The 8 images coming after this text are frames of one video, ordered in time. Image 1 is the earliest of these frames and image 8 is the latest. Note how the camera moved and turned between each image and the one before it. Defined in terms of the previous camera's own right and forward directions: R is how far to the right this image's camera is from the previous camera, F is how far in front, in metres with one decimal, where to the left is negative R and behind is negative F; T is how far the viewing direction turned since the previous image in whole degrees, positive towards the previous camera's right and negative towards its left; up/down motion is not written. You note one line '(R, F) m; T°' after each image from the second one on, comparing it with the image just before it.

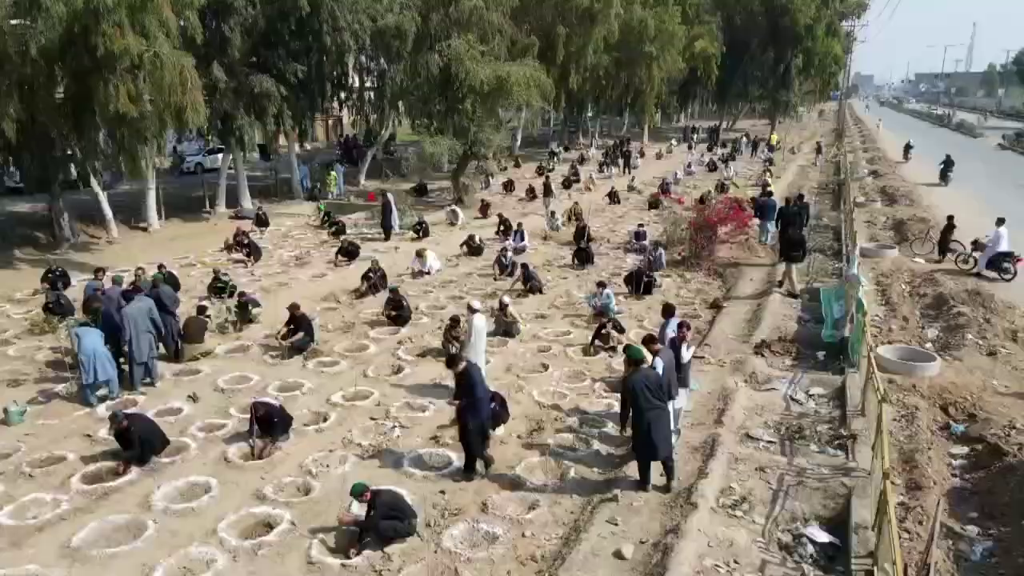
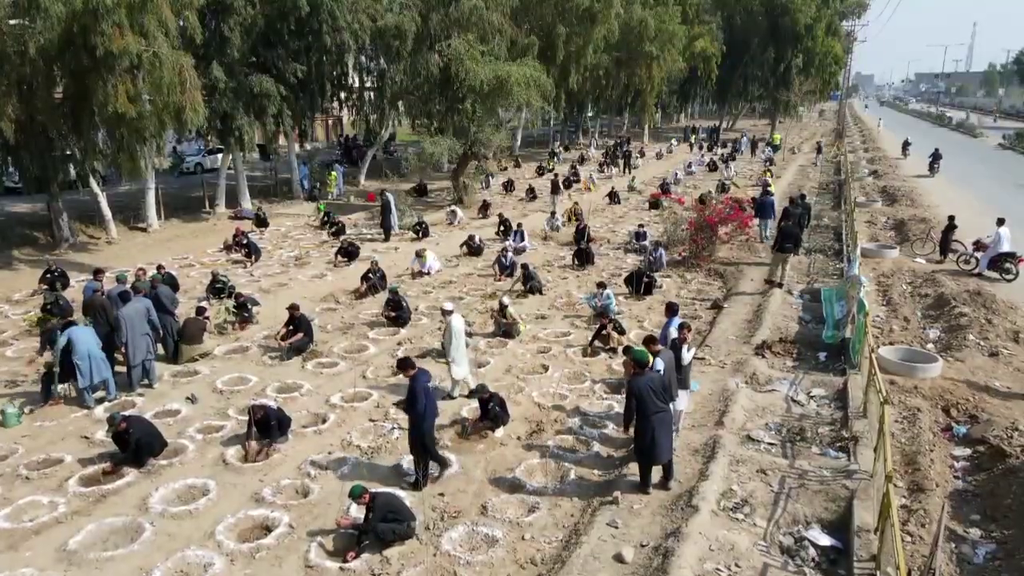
(0.0, 0.0) m; 0°
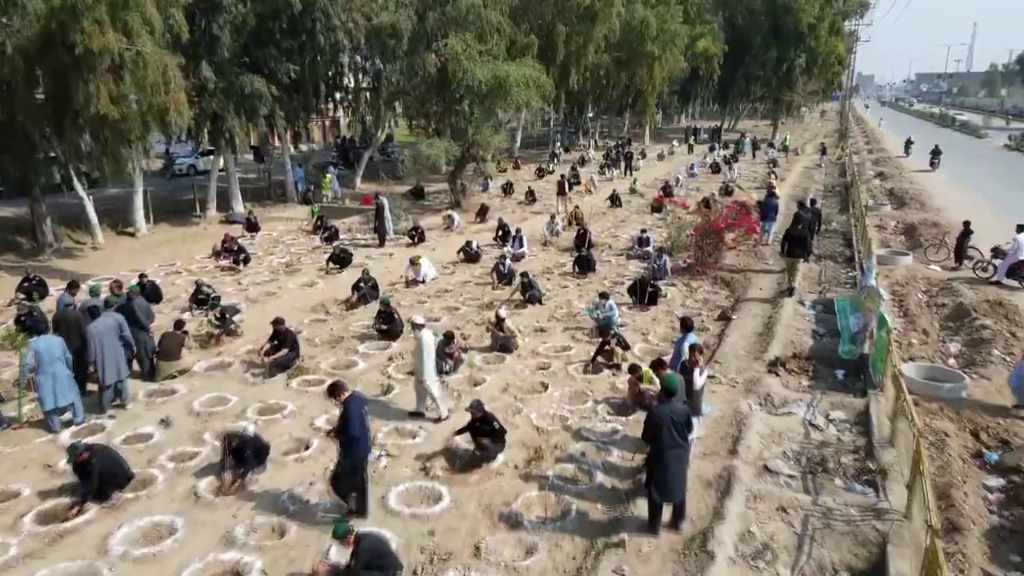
(0.0, +0.6) m; 0°
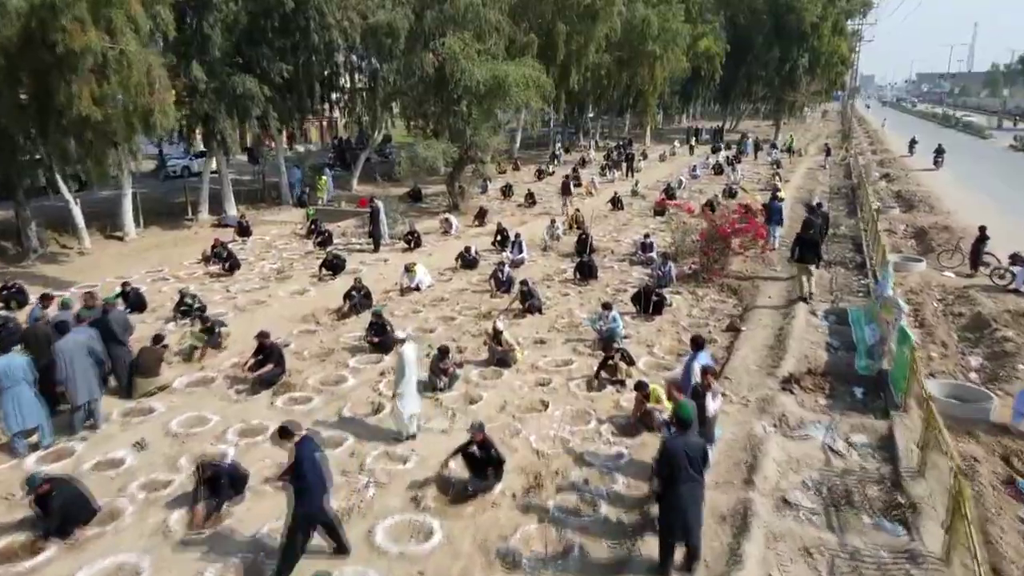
(0.0, +0.6) m; 0°
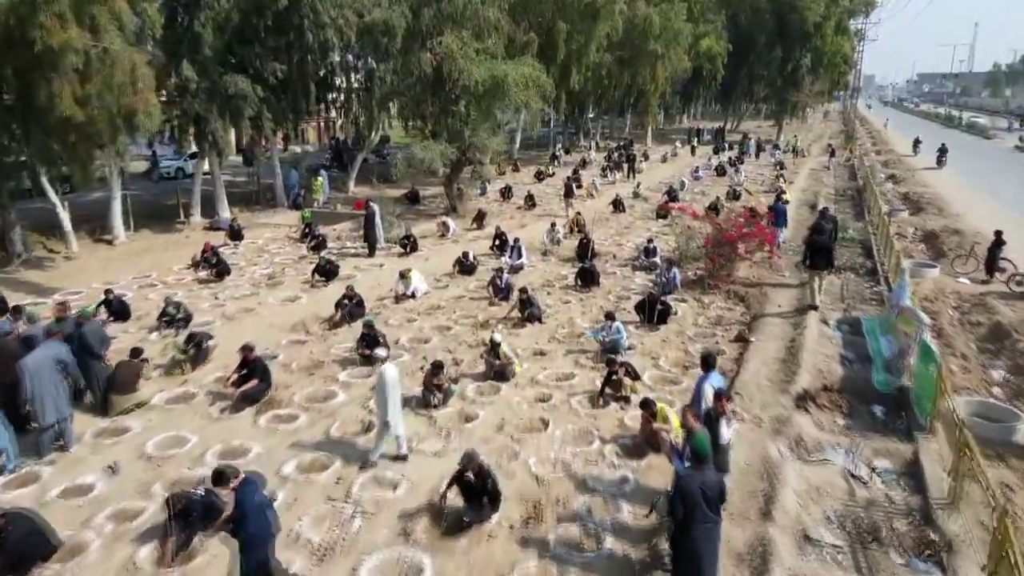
(0.0, +0.6) m; 0°
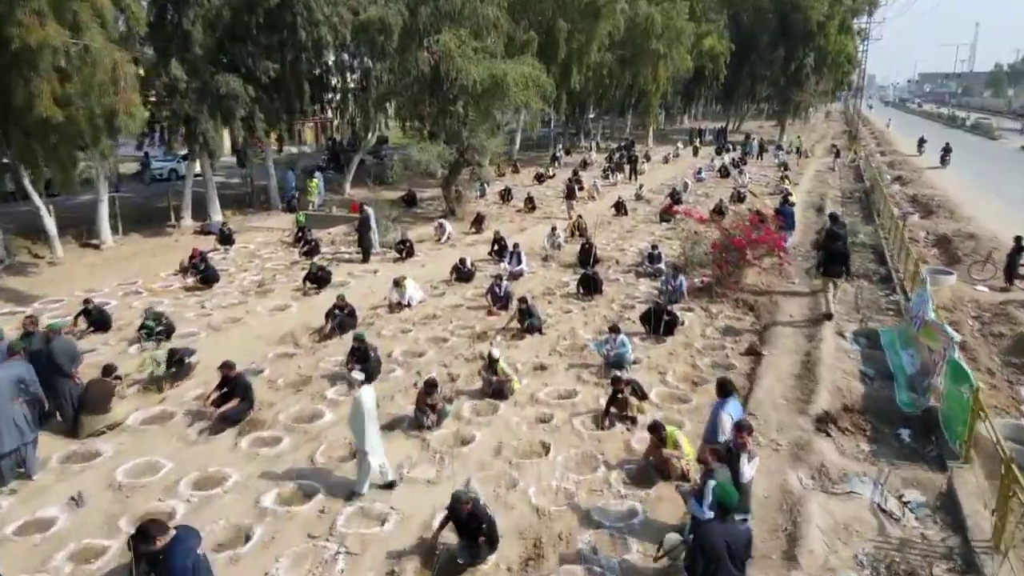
(0.0, +0.6) m; 0°
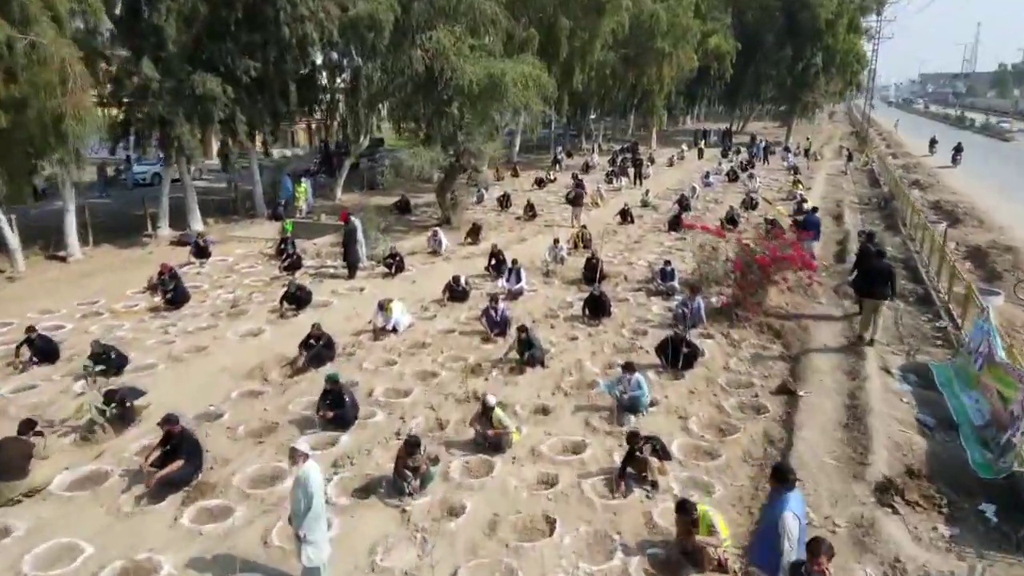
(0.0, +1.5) m; 0°
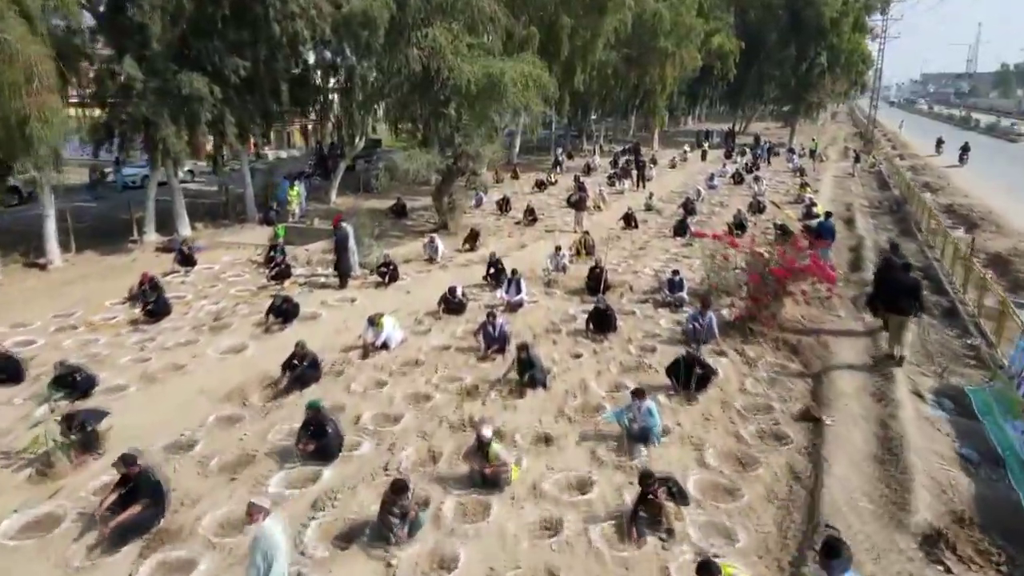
(0.0, +0.8) m; 0°
